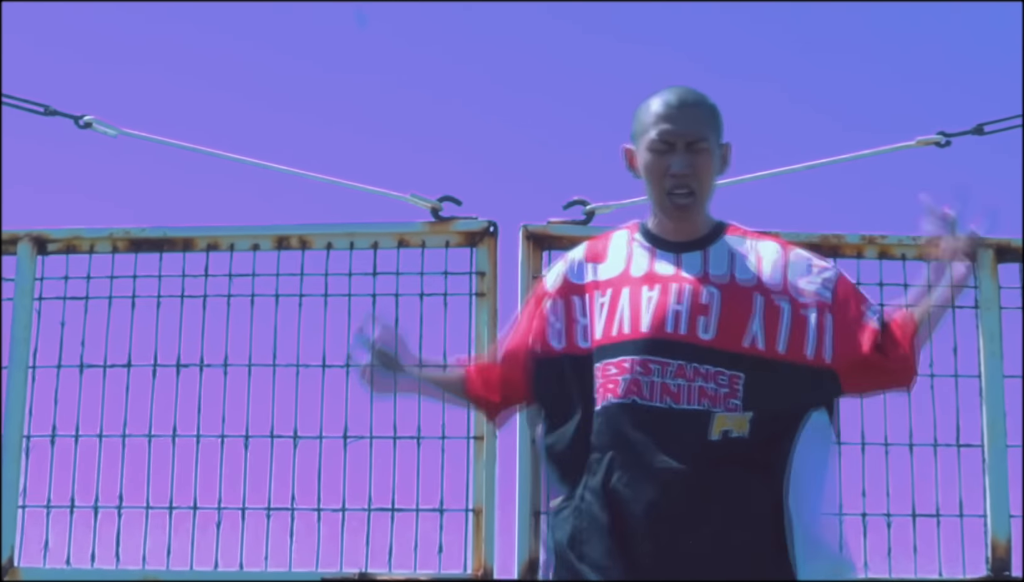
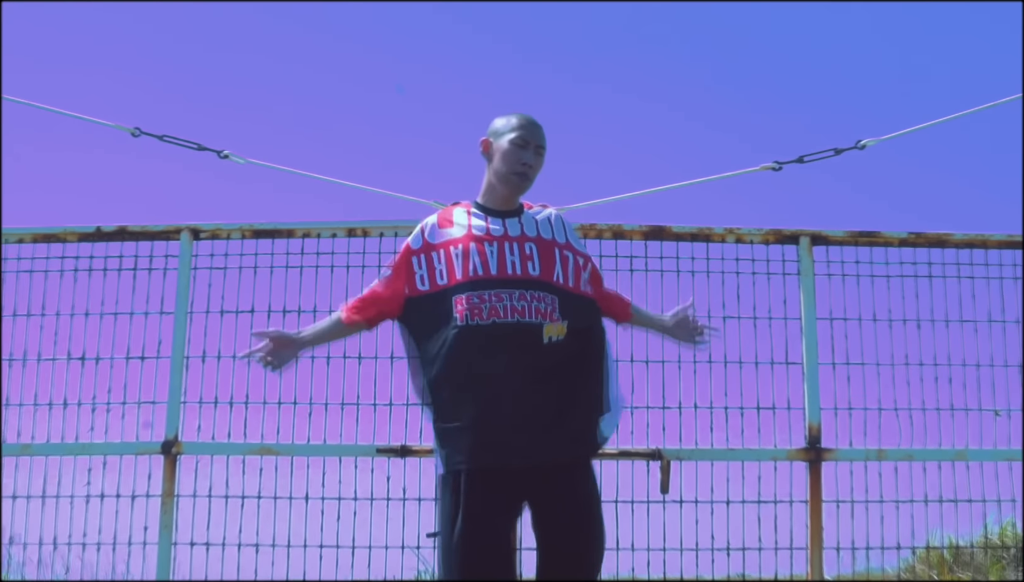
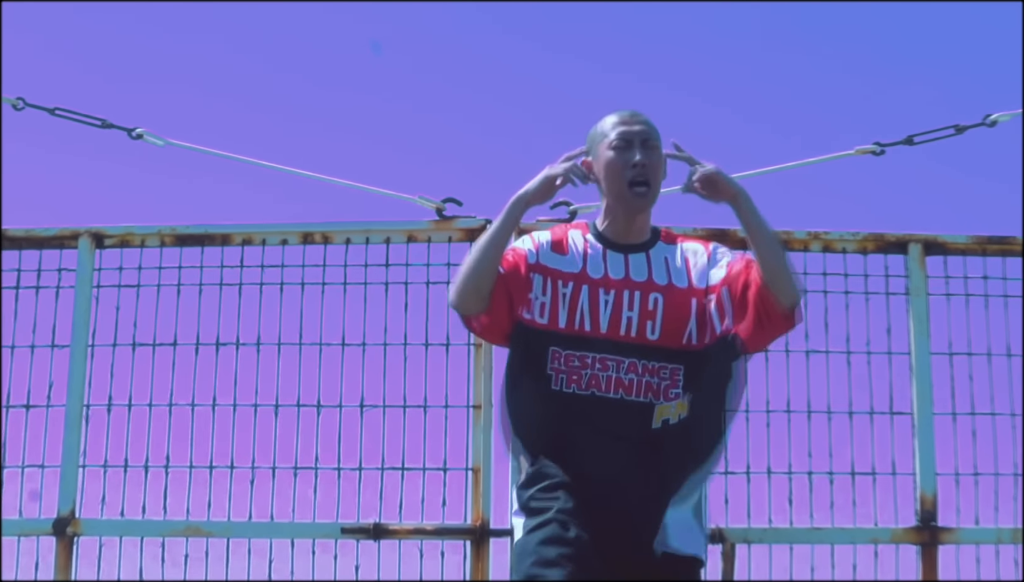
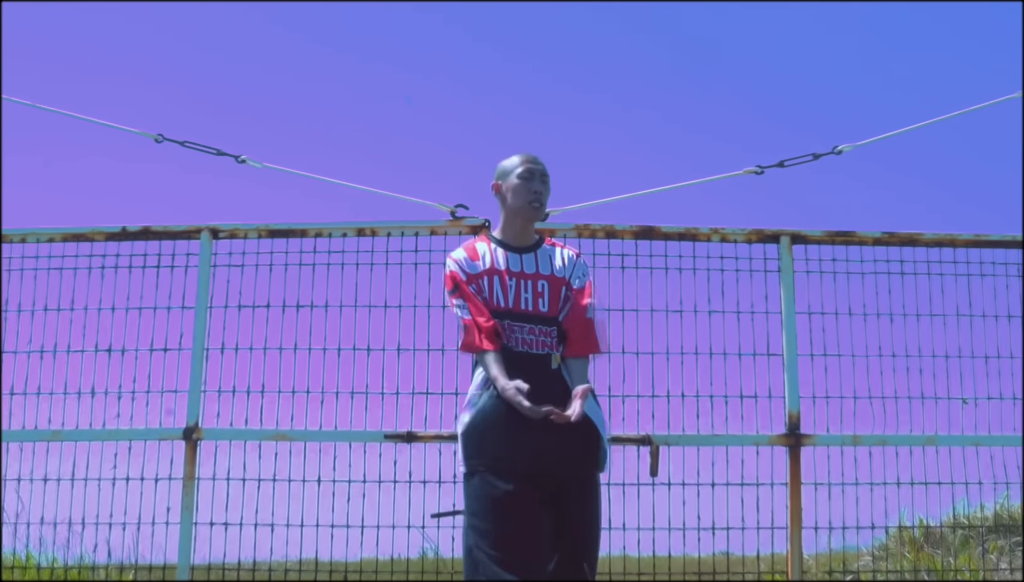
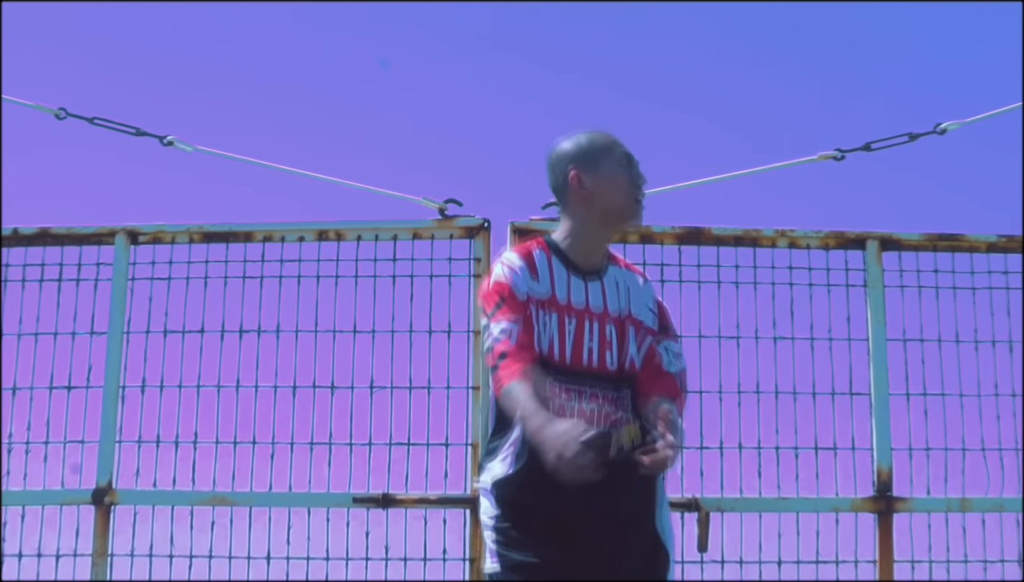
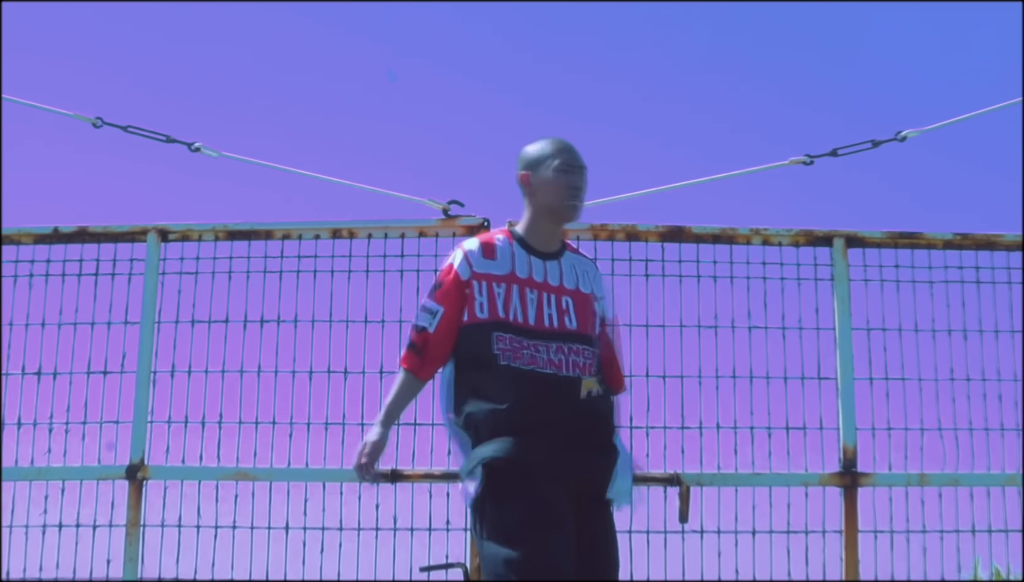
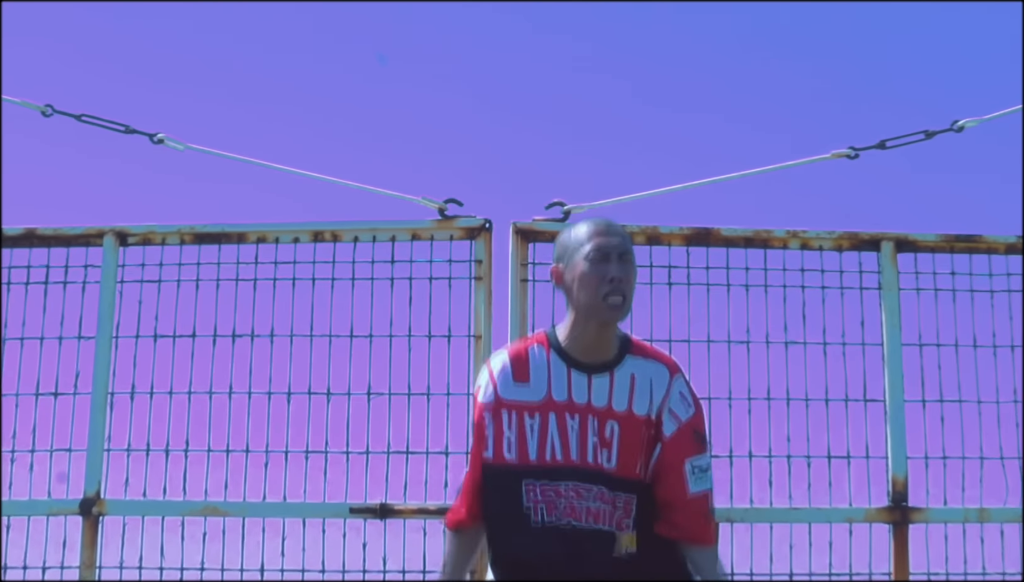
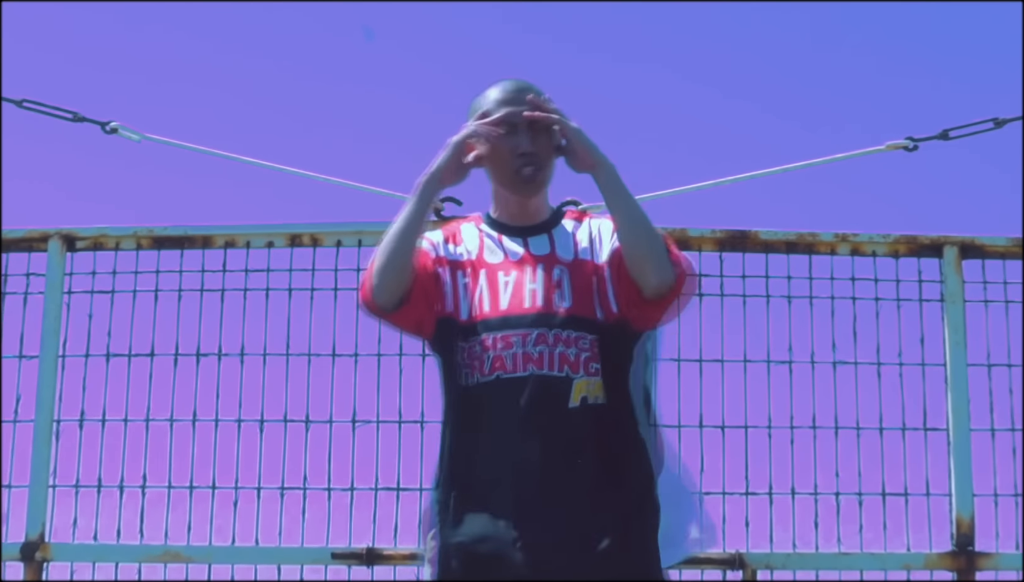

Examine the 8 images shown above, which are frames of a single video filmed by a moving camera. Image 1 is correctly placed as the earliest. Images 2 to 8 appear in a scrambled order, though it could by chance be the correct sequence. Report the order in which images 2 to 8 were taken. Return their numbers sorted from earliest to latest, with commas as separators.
8, 3, 7, 5, 6, 2, 4
